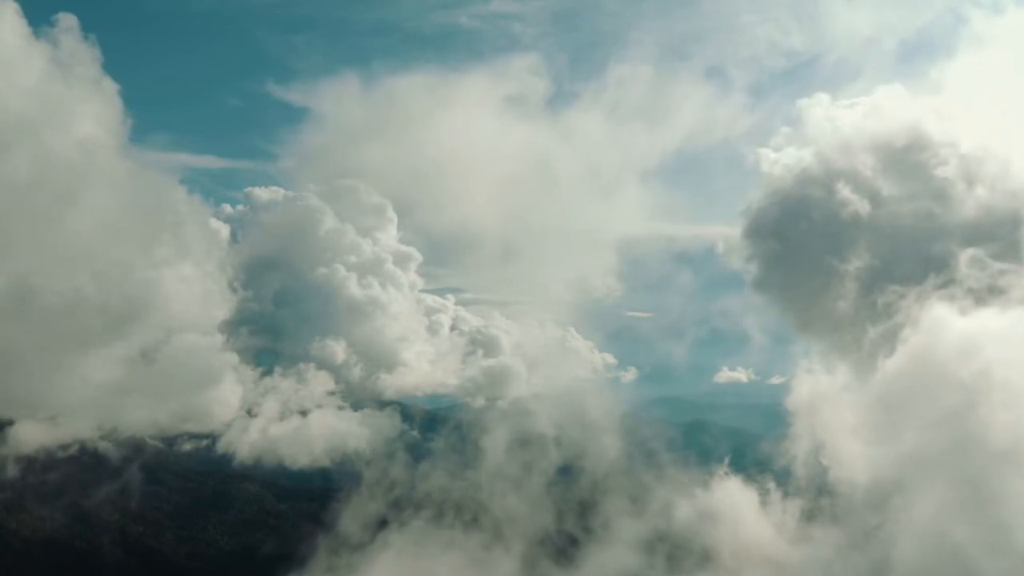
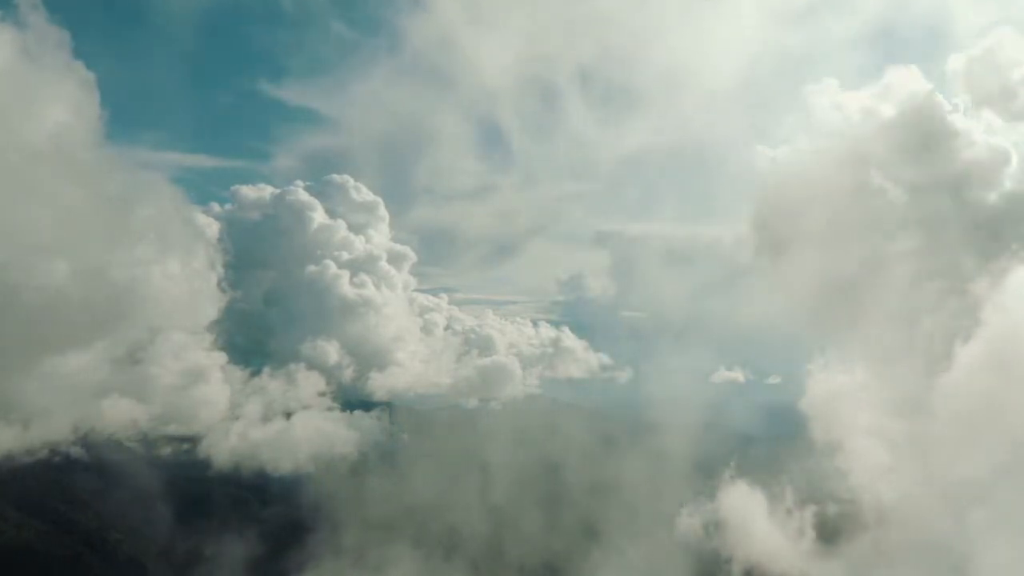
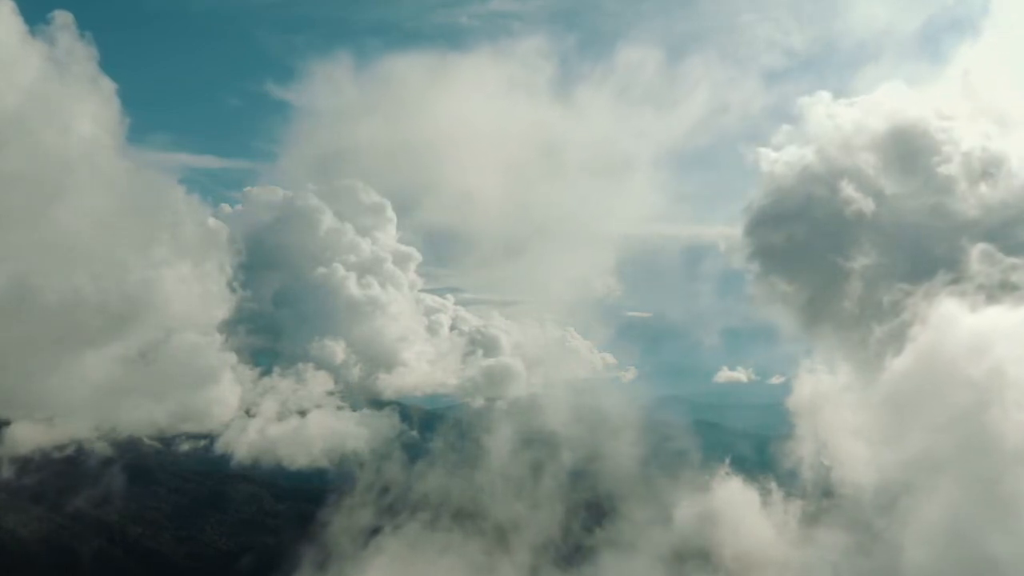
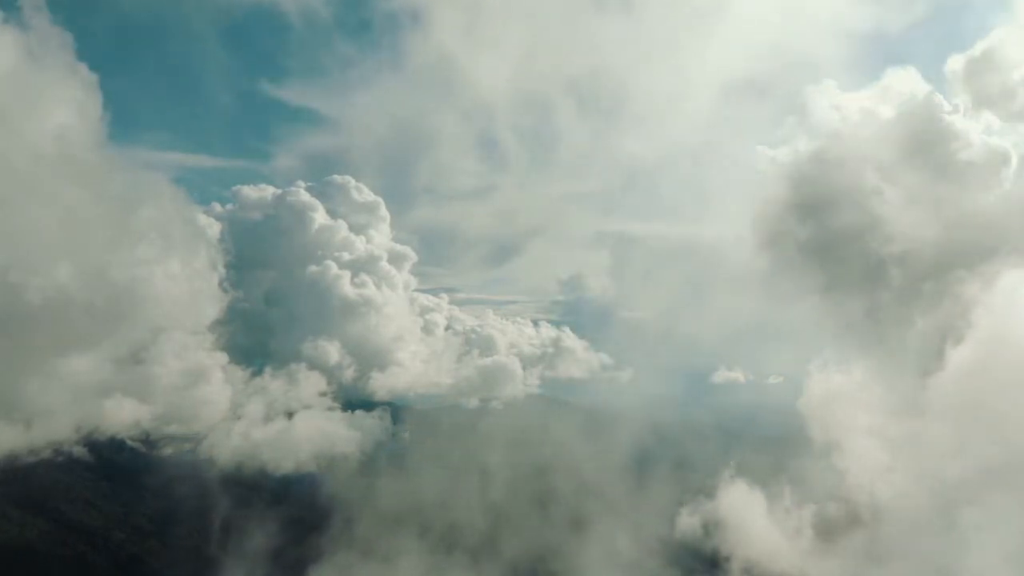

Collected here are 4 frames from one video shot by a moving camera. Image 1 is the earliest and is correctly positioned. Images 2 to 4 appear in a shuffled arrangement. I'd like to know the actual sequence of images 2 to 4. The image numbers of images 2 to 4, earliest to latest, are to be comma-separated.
3, 4, 2
